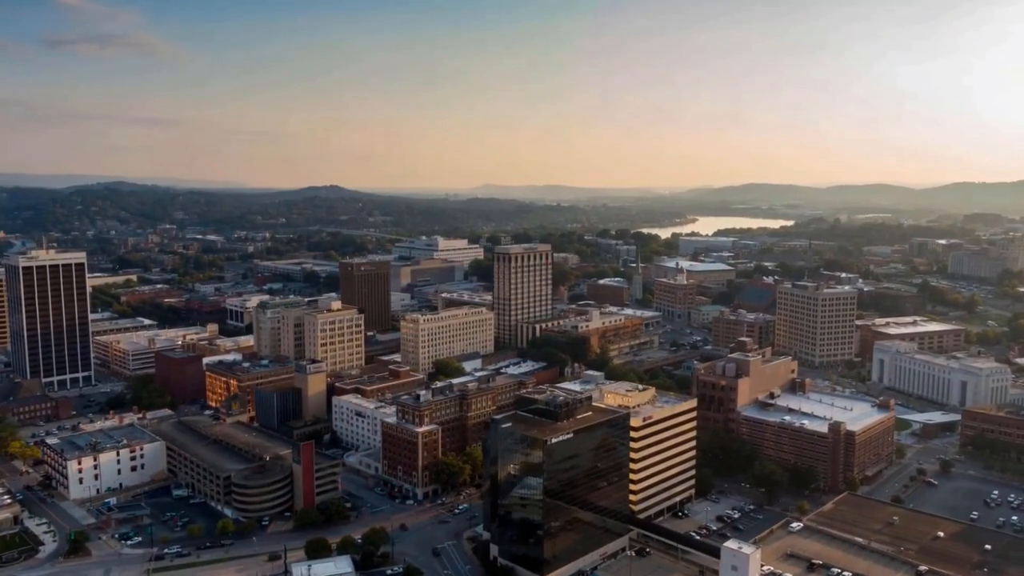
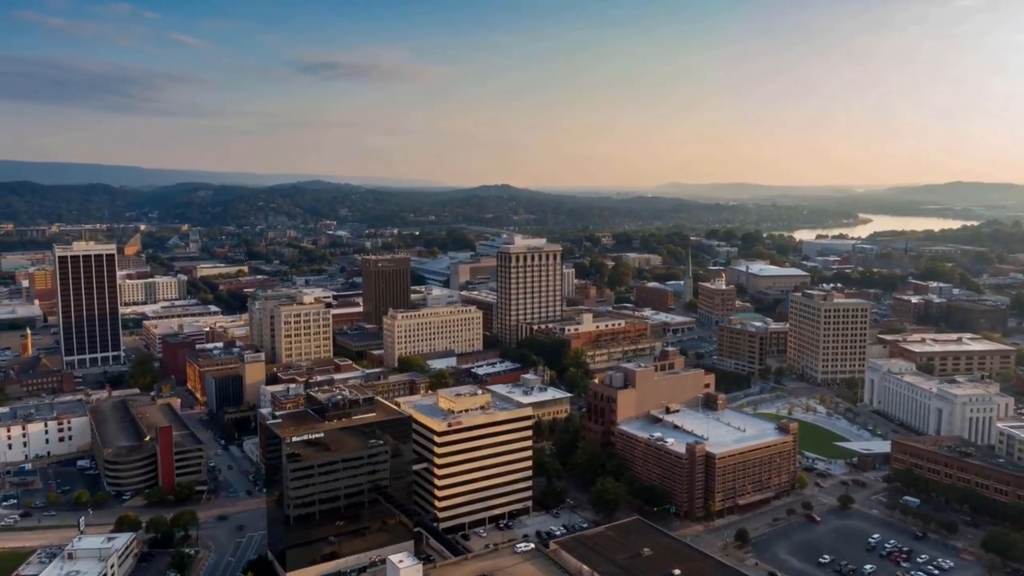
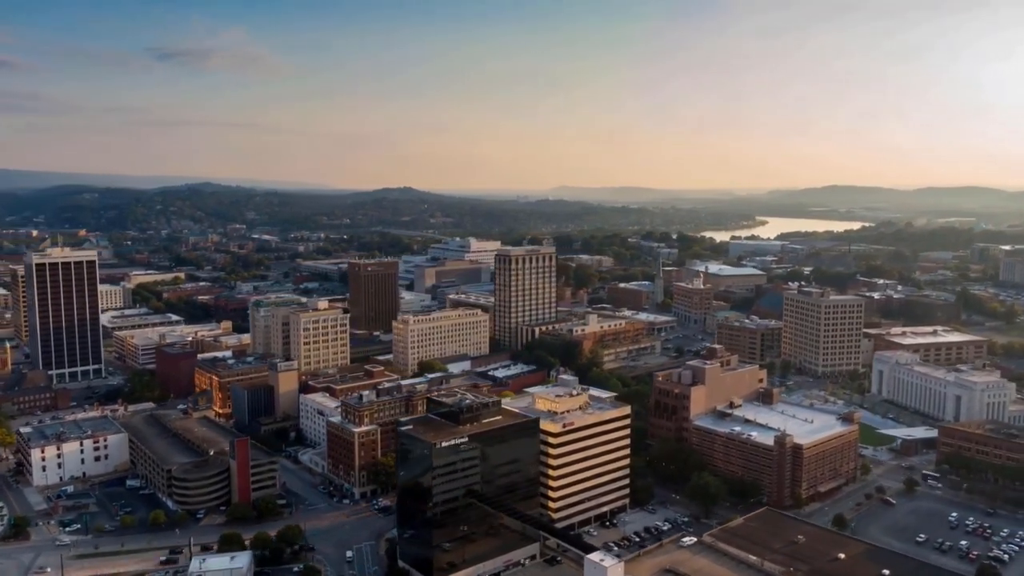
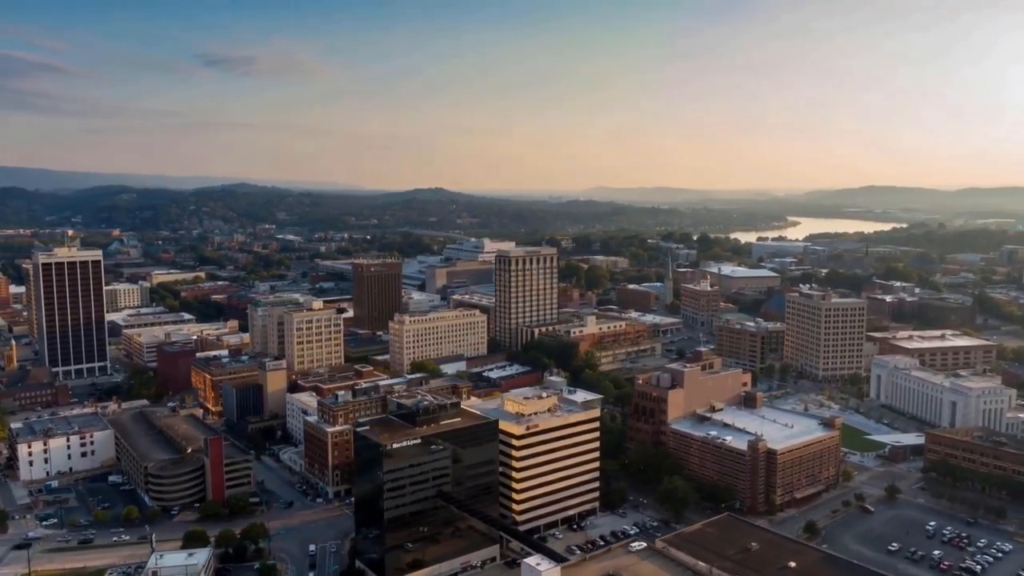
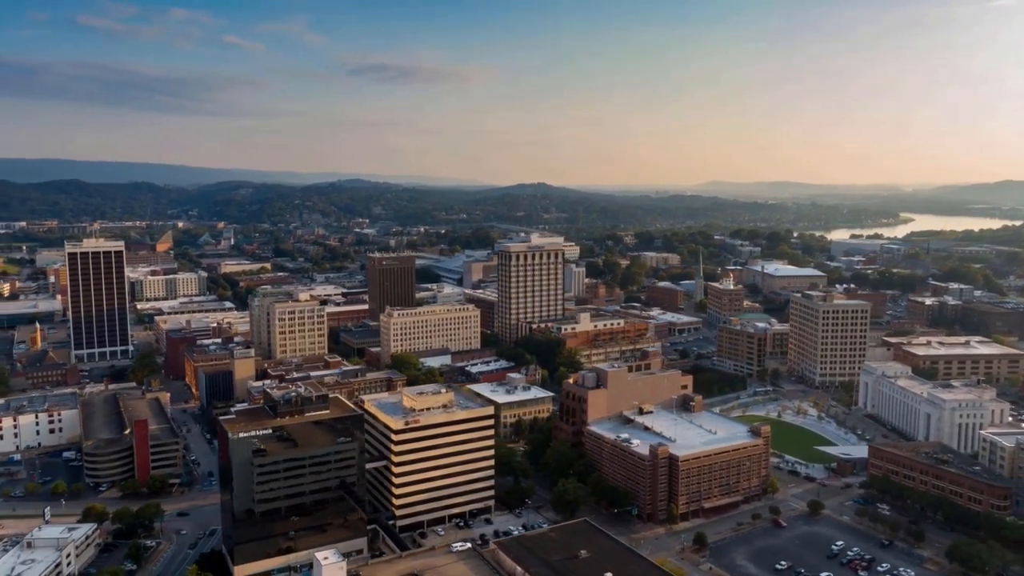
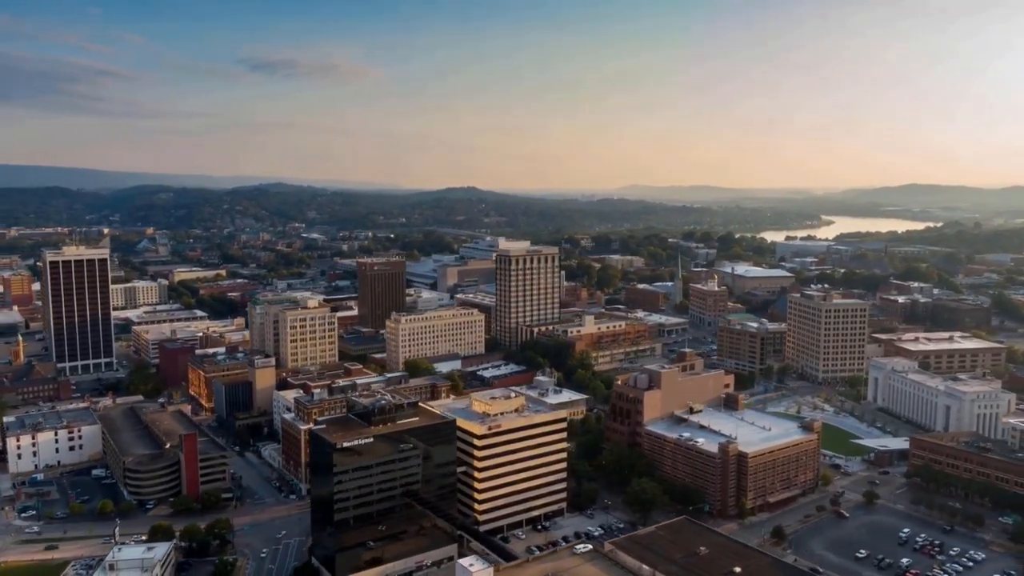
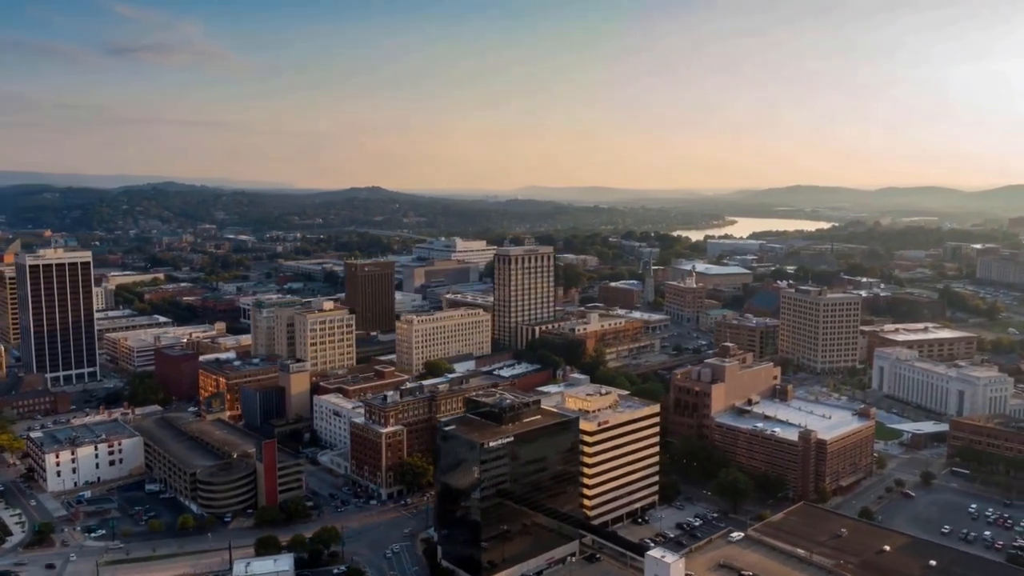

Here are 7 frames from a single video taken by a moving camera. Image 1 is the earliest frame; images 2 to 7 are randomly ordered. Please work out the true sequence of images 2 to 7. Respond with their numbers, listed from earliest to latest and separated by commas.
7, 3, 4, 6, 2, 5
